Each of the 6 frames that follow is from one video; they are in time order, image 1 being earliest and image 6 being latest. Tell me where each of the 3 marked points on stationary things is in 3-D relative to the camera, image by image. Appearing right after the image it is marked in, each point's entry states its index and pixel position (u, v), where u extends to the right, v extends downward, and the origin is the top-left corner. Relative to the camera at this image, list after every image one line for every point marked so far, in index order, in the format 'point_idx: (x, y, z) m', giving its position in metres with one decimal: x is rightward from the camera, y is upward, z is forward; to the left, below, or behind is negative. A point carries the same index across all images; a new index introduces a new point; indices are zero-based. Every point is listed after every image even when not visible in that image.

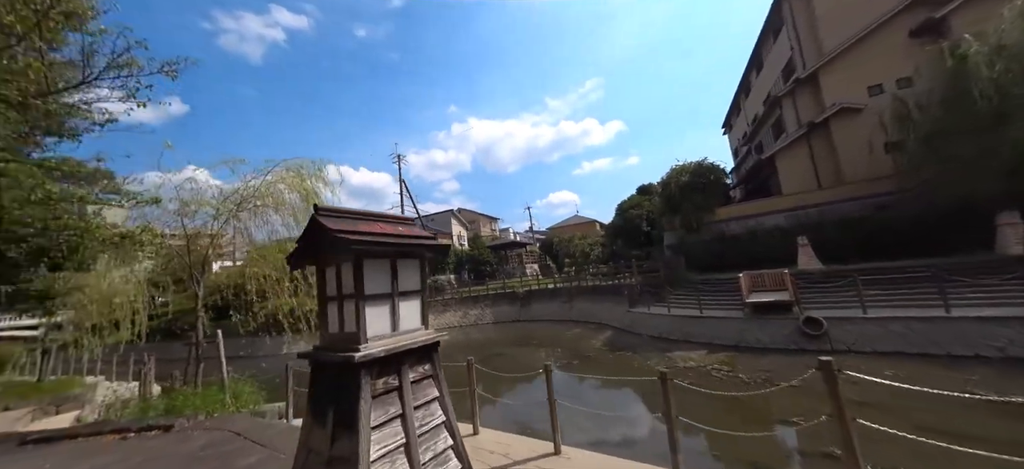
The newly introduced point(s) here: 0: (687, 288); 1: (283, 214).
0: (+7.2, -2.2, +14.2) m
1: (-4.1, +0.4, +6.5) m
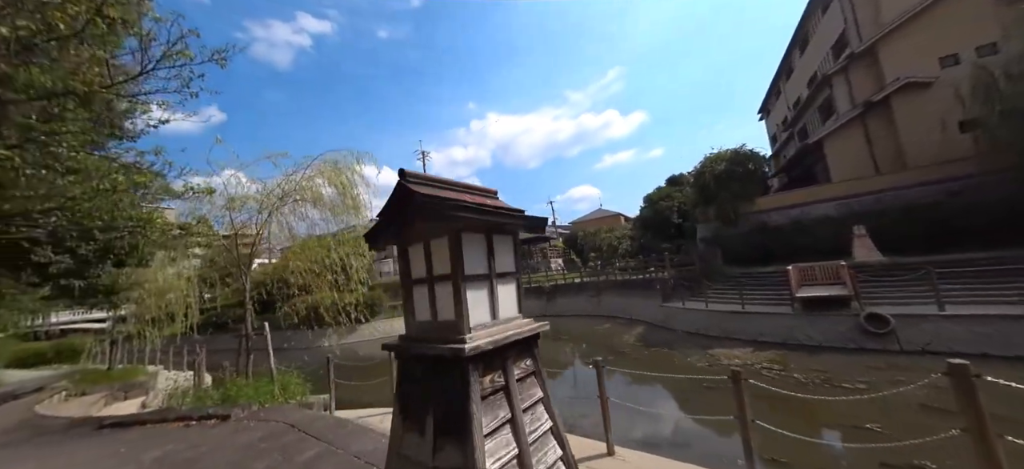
0: (+8.4, -1.9, +13.6) m
1: (-3.4, +0.5, +6.5) m
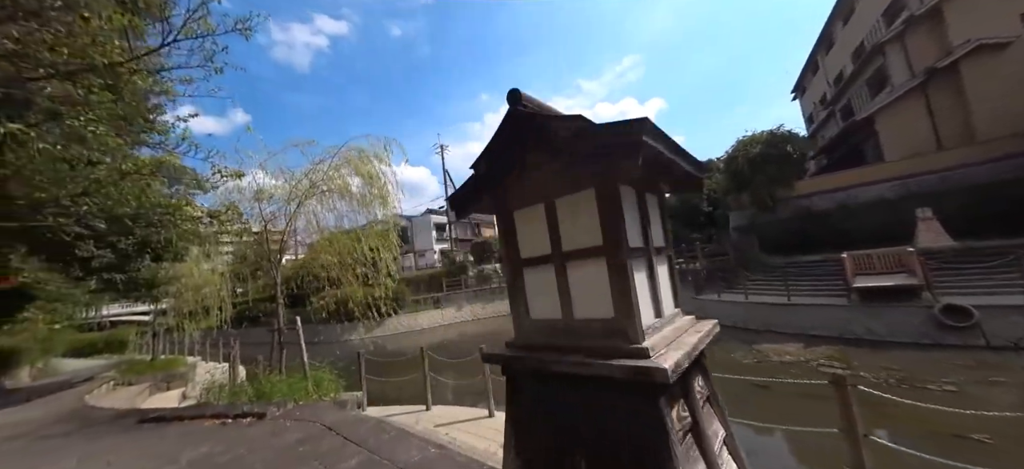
0: (+9.3, -1.5, +12.8) m
1: (-2.8, +0.6, +6.2) m
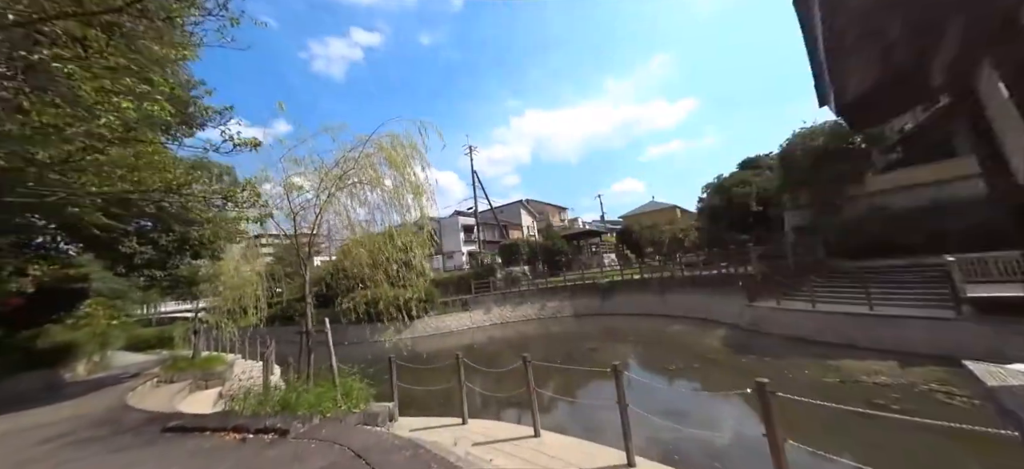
0: (+10.5, -1.5, +11.5) m
1: (-2.1, +0.7, +5.7) m
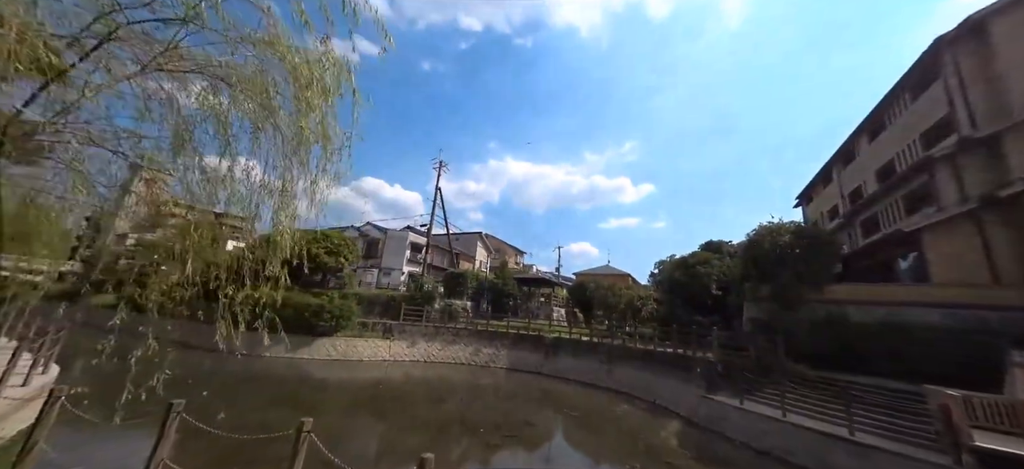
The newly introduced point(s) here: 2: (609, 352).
0: (+8.5, -4.4, +10.2) m
1: (-2.5, +1.1, +3.4) m
2: (+4.8, -5.7, +17.6) m
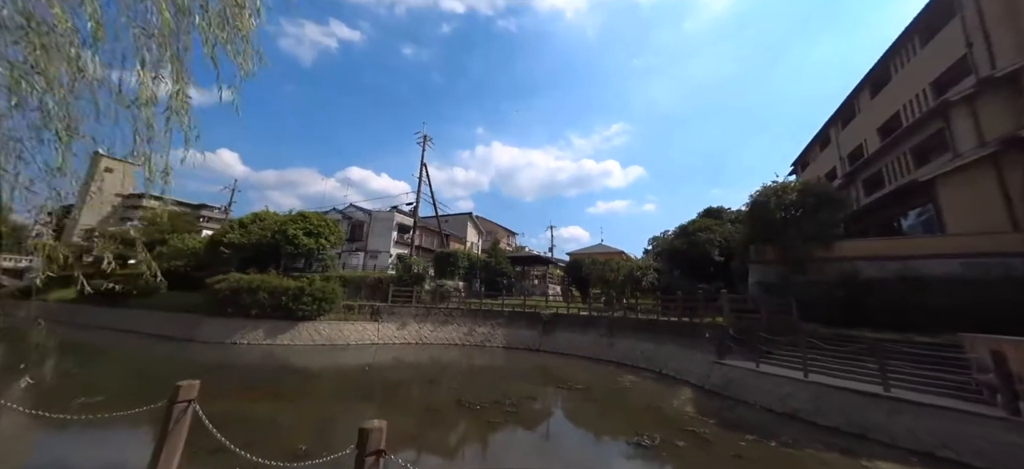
0: (+8.4, -3.0, +9.4) m
1: (-2.5, +1.9, +2.2) m
2: (+4.6, -4.2, +16.8) m
